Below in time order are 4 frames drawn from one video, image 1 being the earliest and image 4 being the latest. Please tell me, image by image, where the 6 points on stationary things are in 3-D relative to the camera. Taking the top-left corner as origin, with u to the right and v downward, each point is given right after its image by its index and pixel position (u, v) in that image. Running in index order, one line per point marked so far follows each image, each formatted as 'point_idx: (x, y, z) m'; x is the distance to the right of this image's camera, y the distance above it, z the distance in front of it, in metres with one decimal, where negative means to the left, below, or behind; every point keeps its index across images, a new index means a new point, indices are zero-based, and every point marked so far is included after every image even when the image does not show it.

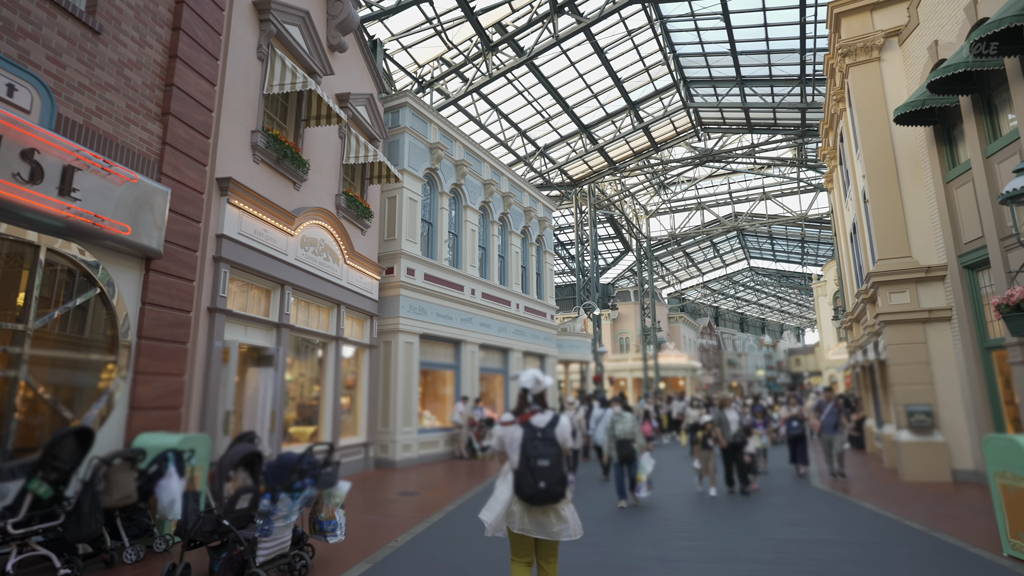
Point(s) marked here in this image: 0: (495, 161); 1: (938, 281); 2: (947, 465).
0: (-0.6, +4.3, +19.3) m
1: (+8.1, +0.1, +10.8) m
2: (+7.8, -3.2, +10.2) m
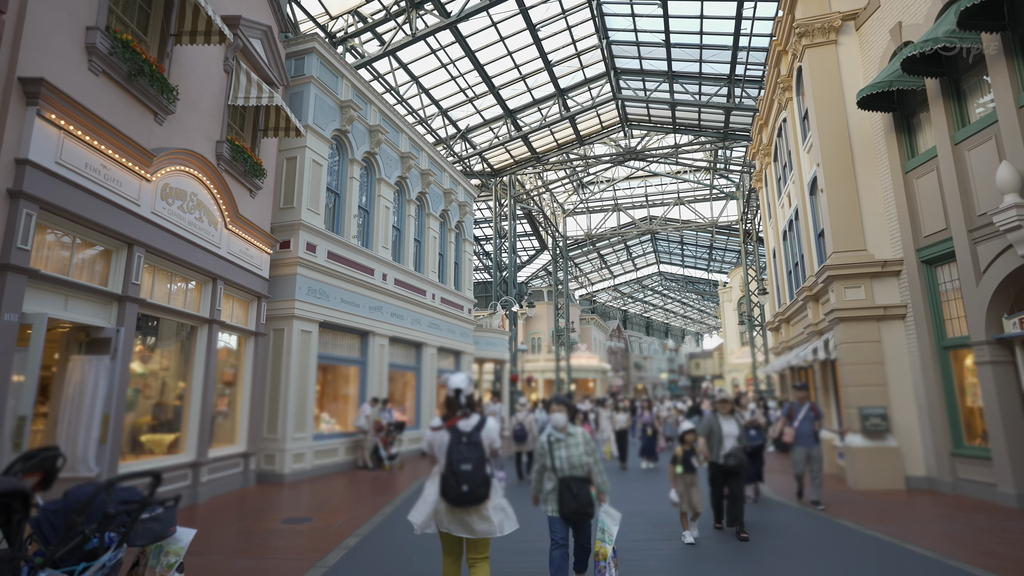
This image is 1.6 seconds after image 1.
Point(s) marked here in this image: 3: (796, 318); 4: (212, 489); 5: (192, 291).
0: (-2.9, +4.7, +17.2) m
1: (+6.8, +0.2, +10.2) m
2: (+6.5, -3.1, +9.6) m
3: (+7.2, -0.7, +14.3) m
4: (-4.8, -3.2, +9.1) m
5: (-5.0, -0.1, +8.9) m
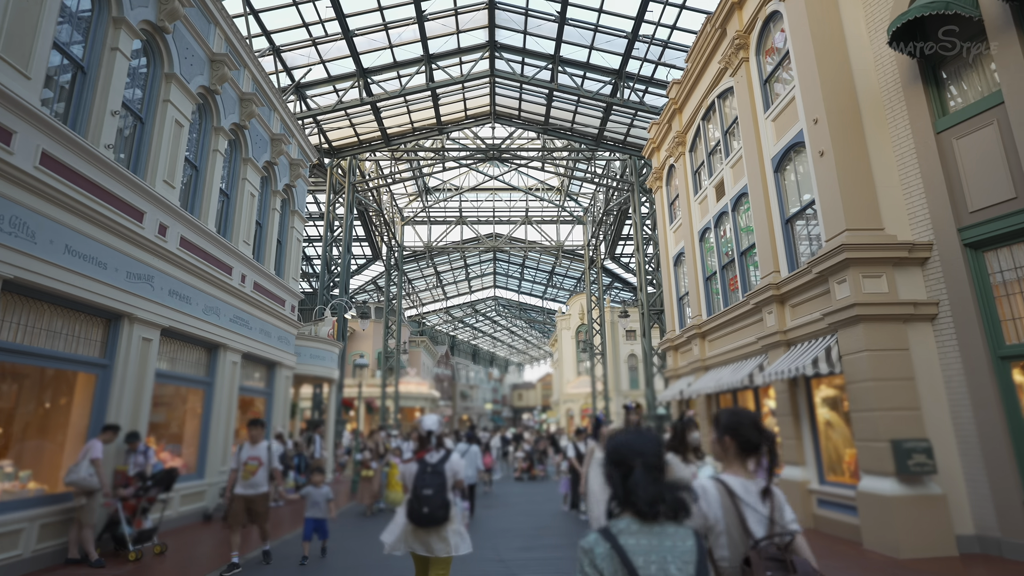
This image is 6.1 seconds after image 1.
0: (-5.7, +5.2, +11.7) m
1: (+5.5, +0.3, +7.8) m
2: (+5.3, -2.9, +6.9) m
3: (+4.5, -0.8, +11.7) m
4: (-5.3, -2.2, +2.9) m
5: (-5.3, +1.0, +2.9) m
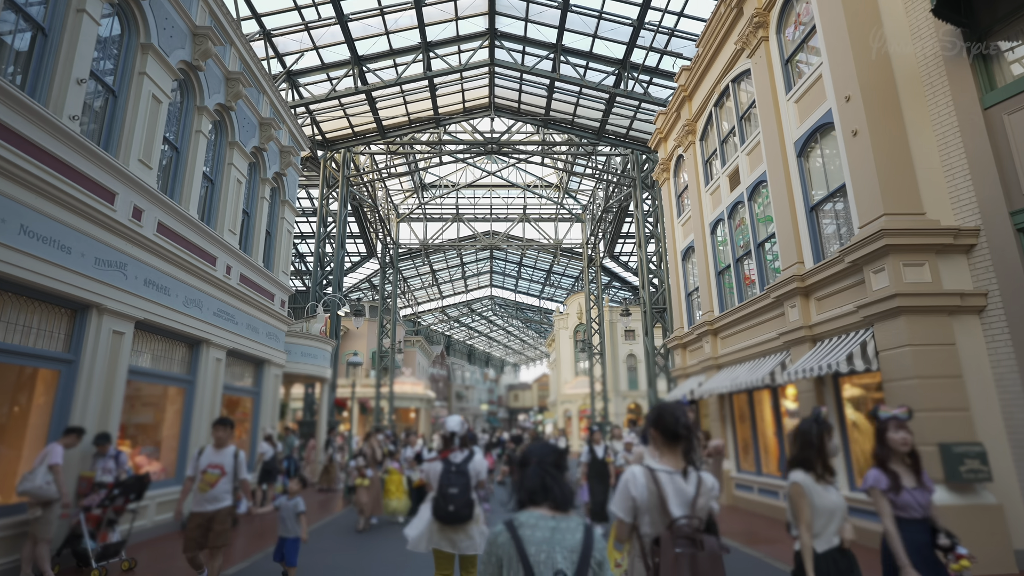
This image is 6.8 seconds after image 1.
0: (-5.6, +5.3, +10.9) m
1: (+5.6, +0.4, +7.1) m
2: (+5.4, -2.8, +6.2) m
3: (+4.6, -0.7, +11.0) m
4: (-5.2, -2.0, +2.1) m
5: (-5.1, +1.1, +2.1) m
